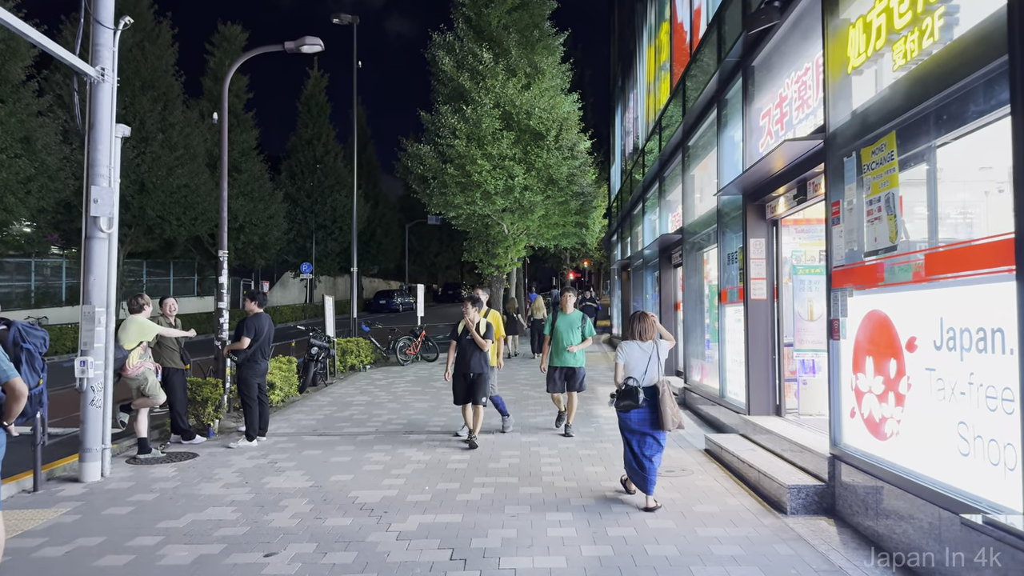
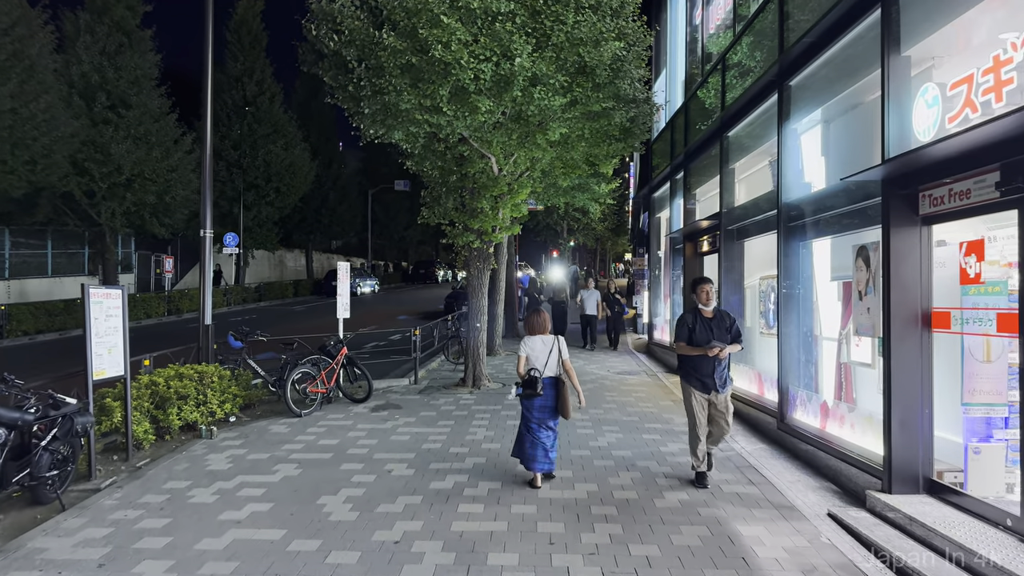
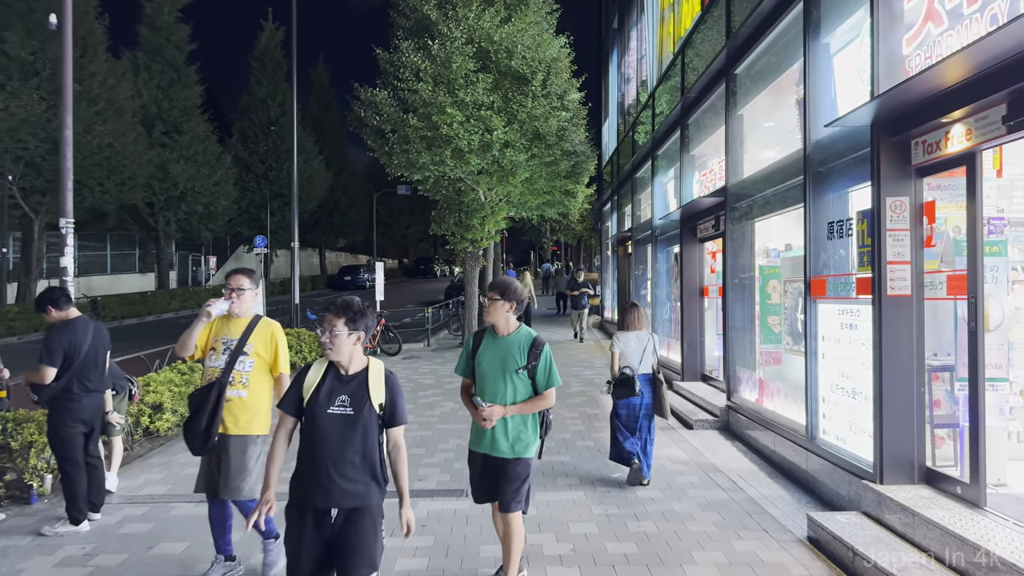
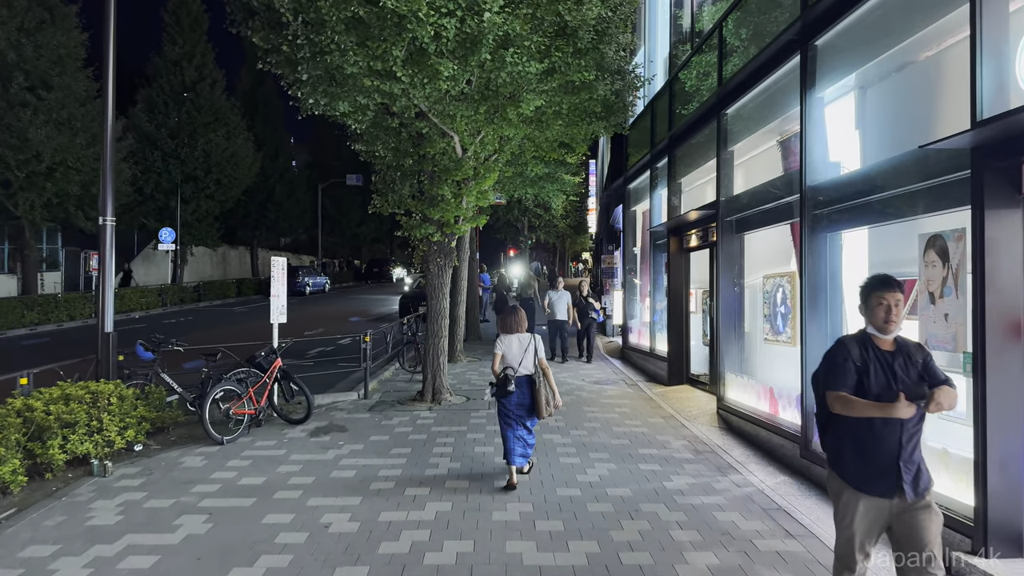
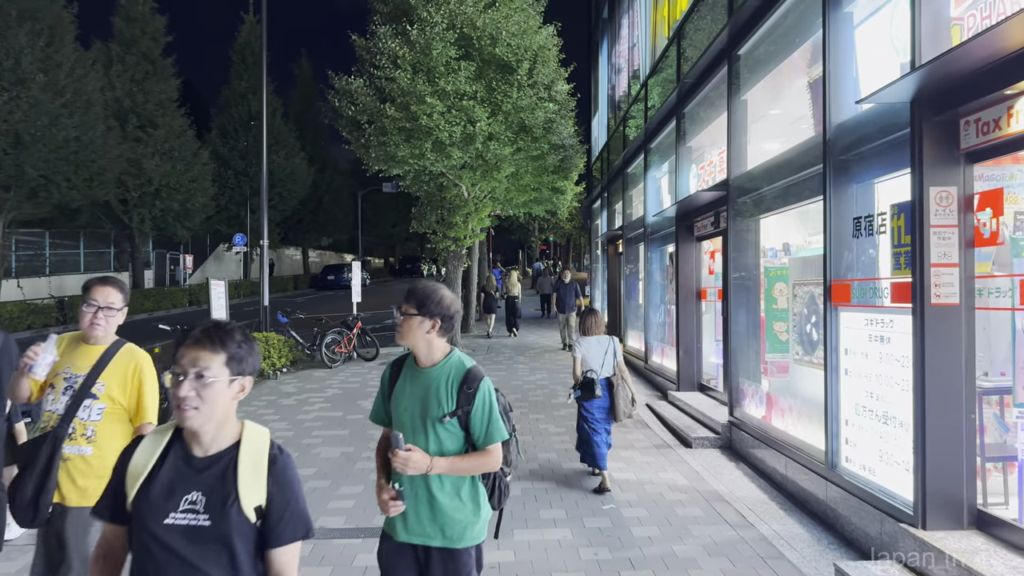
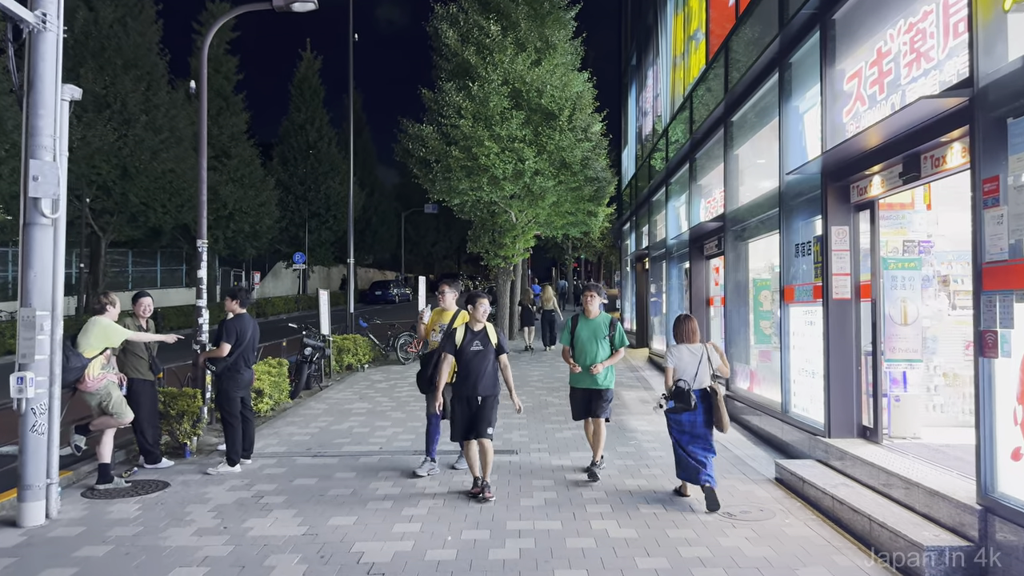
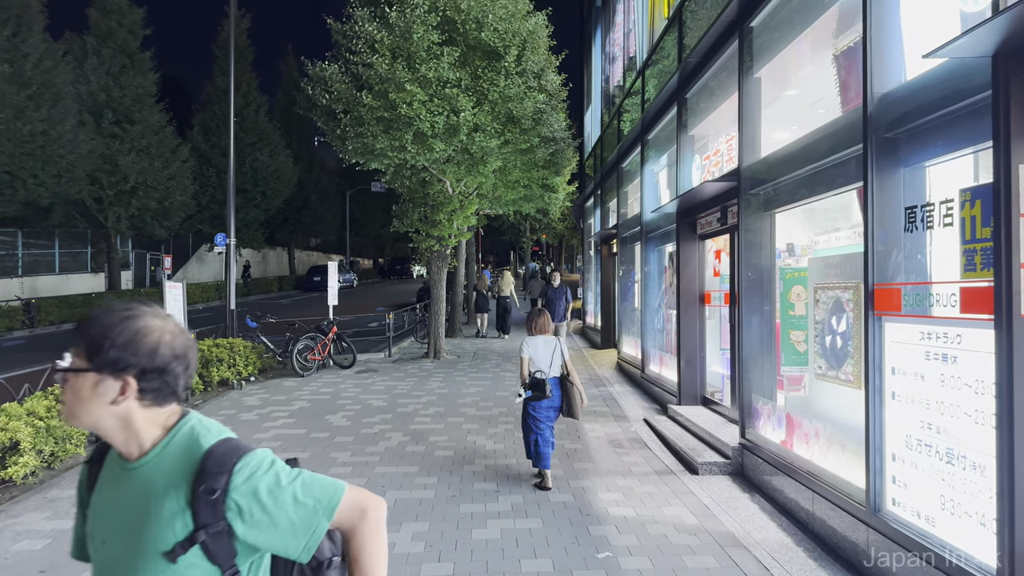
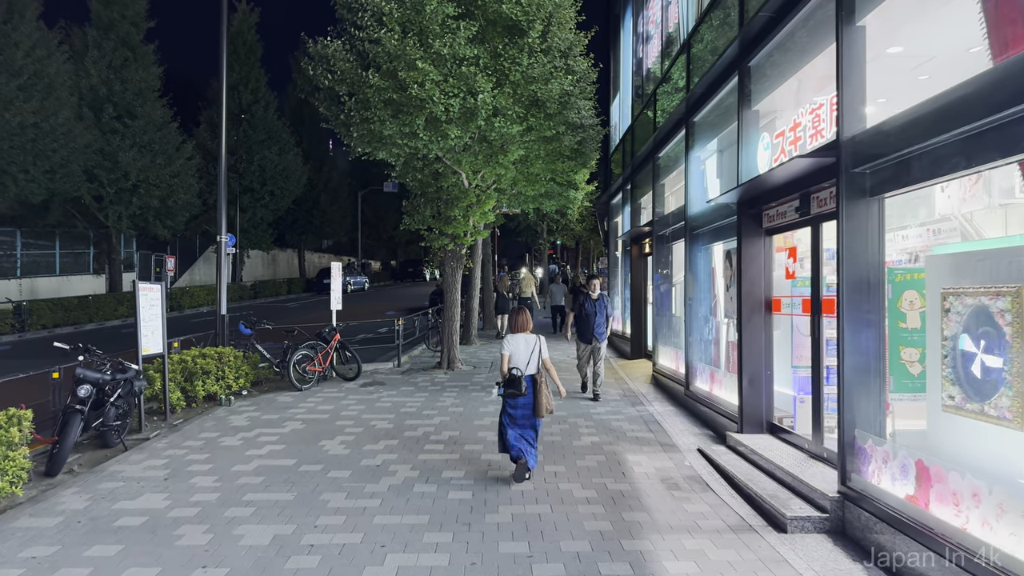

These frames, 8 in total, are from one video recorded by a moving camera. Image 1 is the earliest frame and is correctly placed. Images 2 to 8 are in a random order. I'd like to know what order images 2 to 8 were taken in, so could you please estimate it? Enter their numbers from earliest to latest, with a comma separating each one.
6, 3, 5, 7, 8, 2, 4
